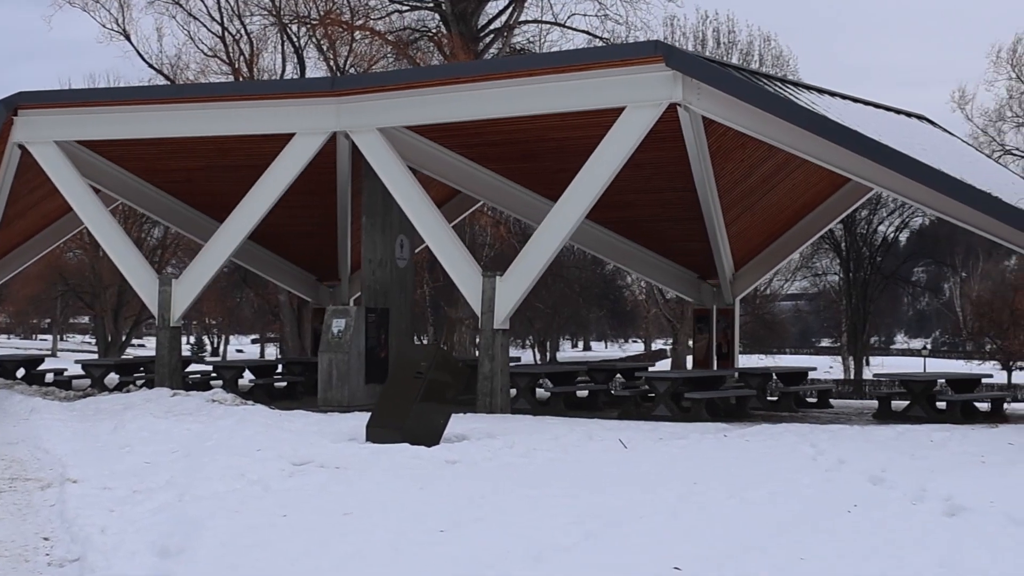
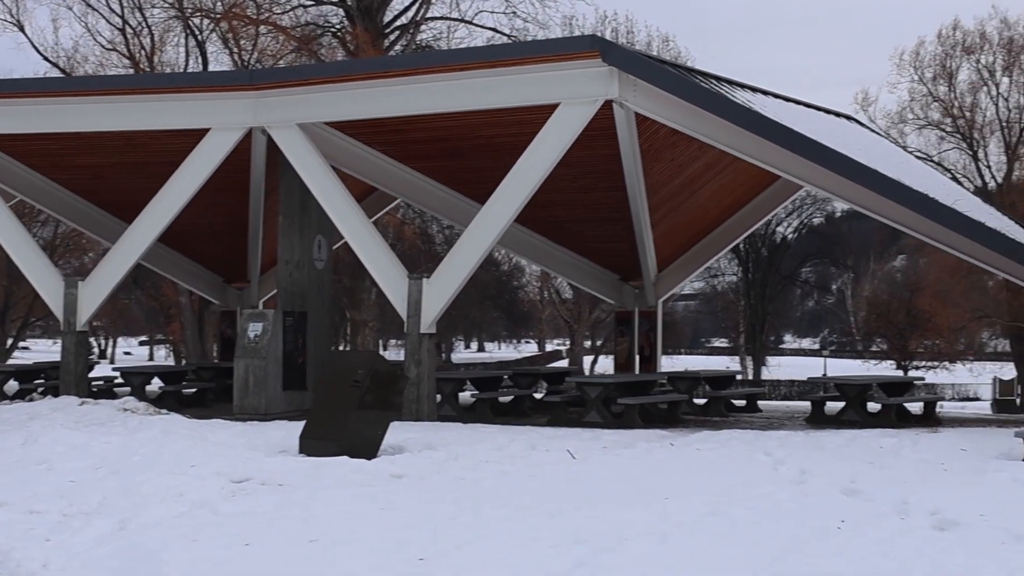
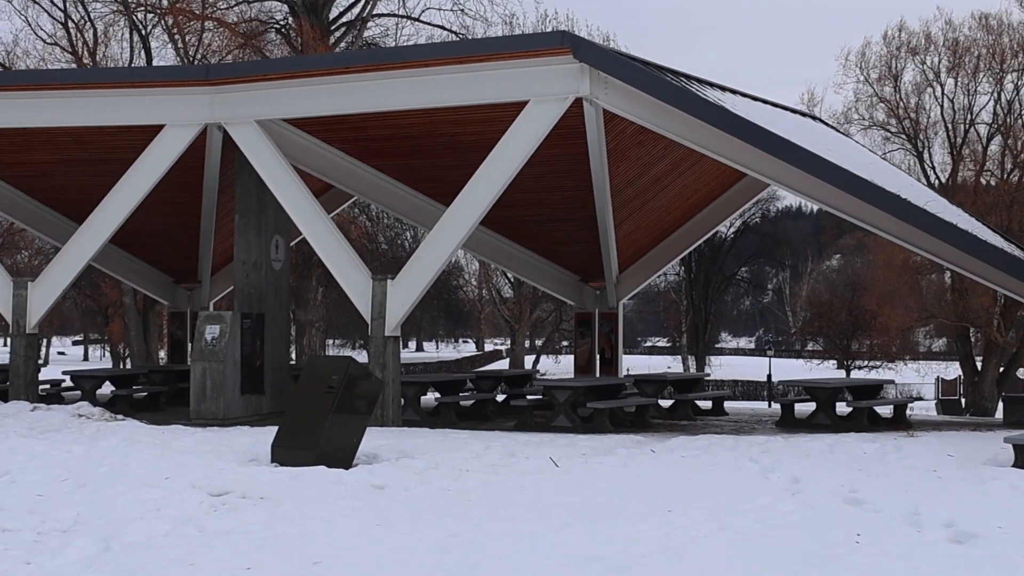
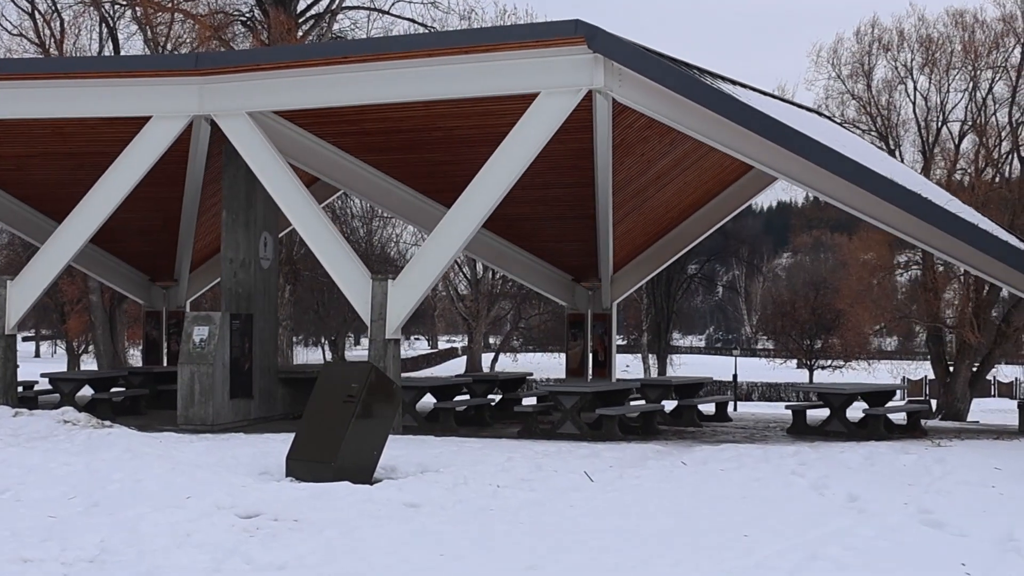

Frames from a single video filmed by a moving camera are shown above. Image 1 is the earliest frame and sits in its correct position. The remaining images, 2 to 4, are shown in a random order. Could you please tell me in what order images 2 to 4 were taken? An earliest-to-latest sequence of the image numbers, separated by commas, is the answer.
2, 3, 4
